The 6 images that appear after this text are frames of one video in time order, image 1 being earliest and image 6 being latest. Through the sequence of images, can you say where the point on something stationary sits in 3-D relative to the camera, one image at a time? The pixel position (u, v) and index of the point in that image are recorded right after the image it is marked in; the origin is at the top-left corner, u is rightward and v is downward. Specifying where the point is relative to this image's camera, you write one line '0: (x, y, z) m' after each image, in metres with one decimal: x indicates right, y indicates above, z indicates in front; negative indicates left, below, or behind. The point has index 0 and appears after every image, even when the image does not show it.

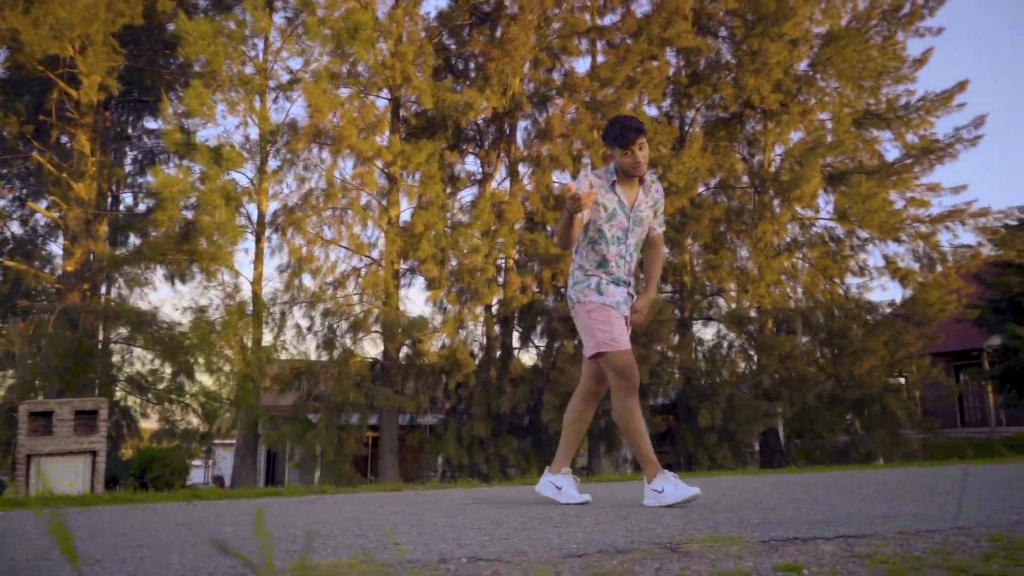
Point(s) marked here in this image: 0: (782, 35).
0: (+4.6, +4.3, +16.6) m
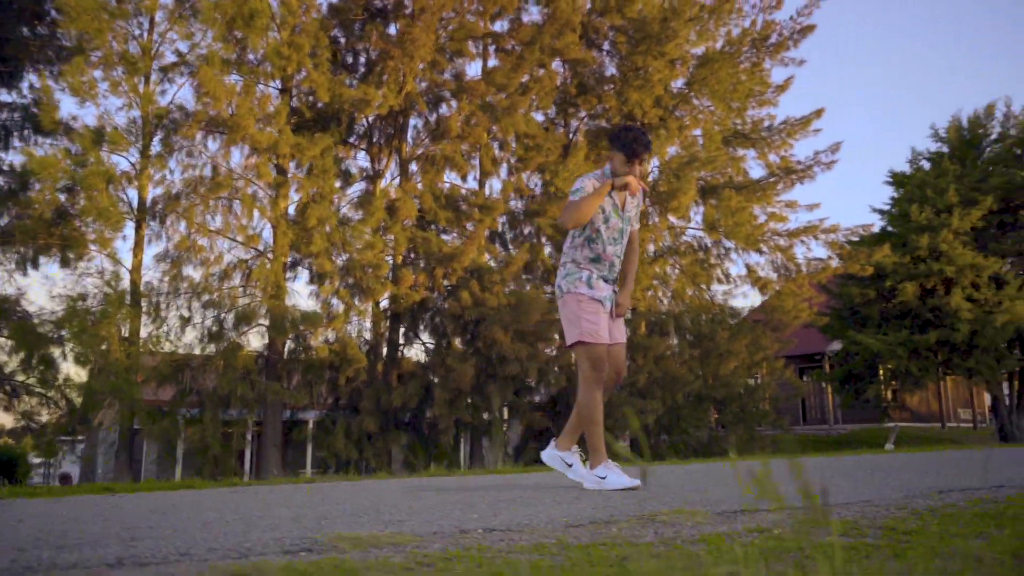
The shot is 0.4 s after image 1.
0: (+2.8, +4.2, +17.5) m
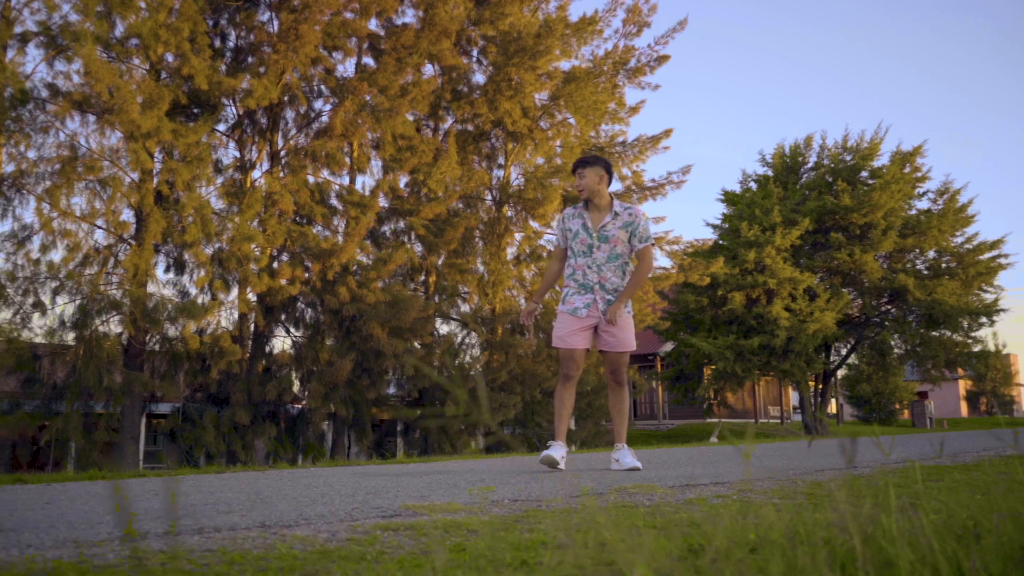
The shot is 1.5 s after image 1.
0: (+0.4, +4.2, +18.5) m
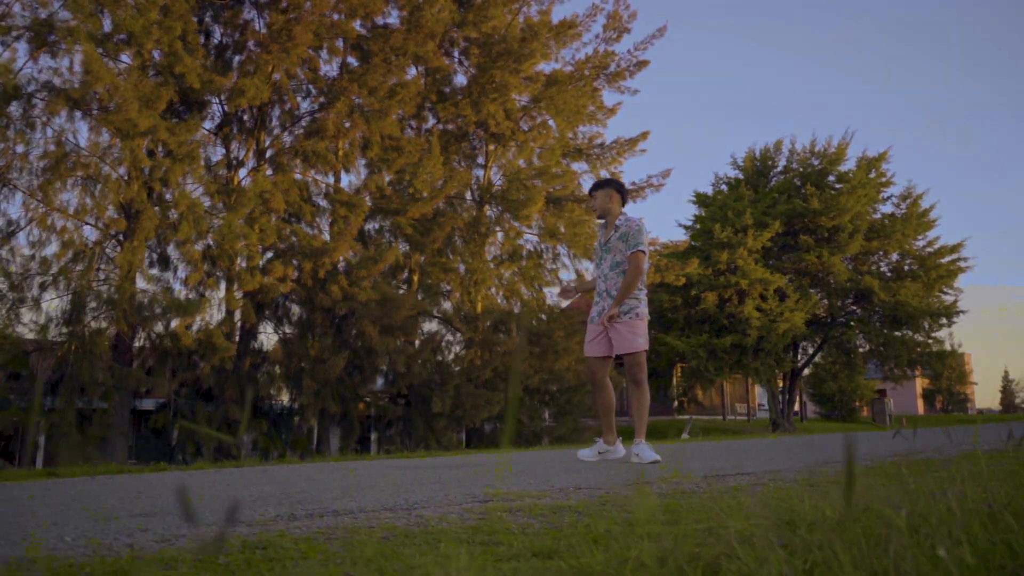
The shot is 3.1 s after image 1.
0: (+0.1, +4.2, +18.8) m
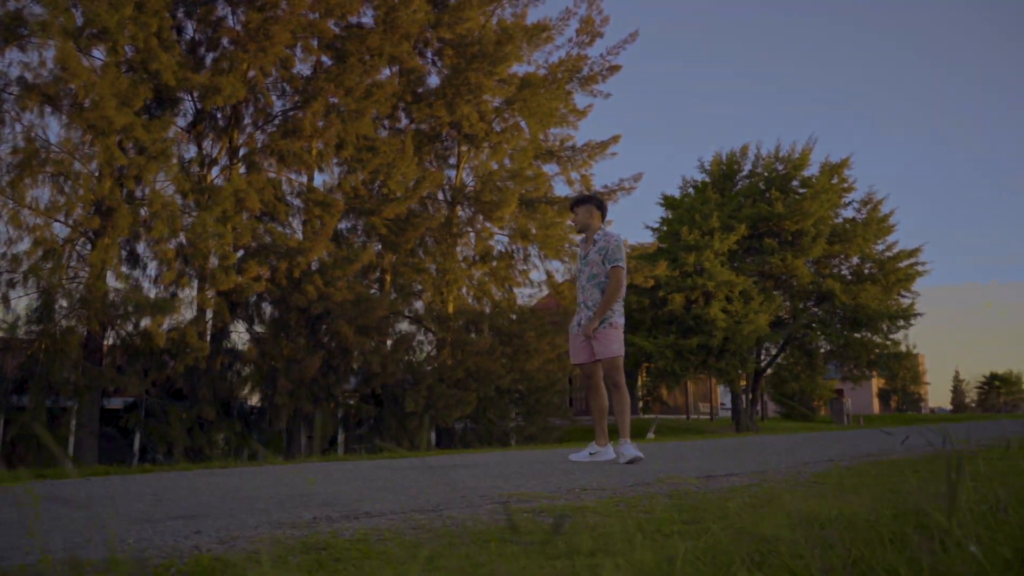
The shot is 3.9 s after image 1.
0: (-0.4, +4.2, +19.0) m
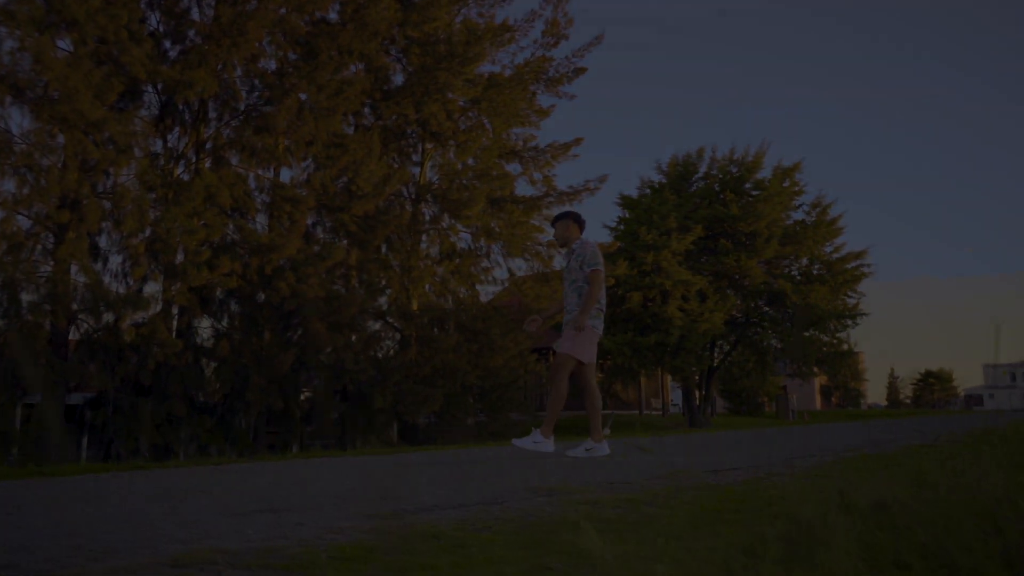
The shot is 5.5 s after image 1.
0: (-1.0, +4.2, +19.1) m
